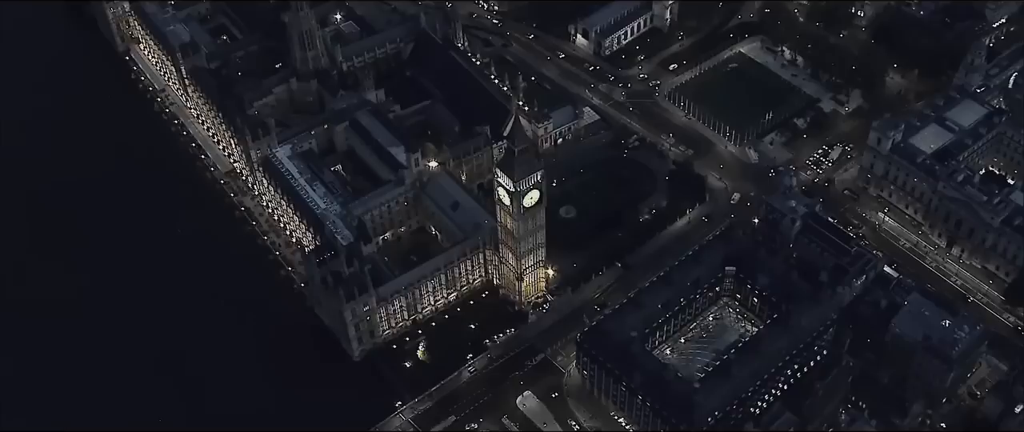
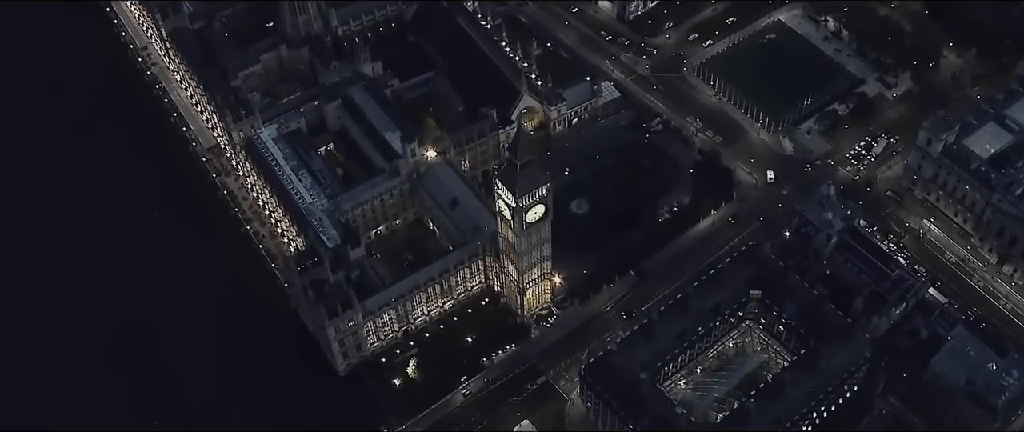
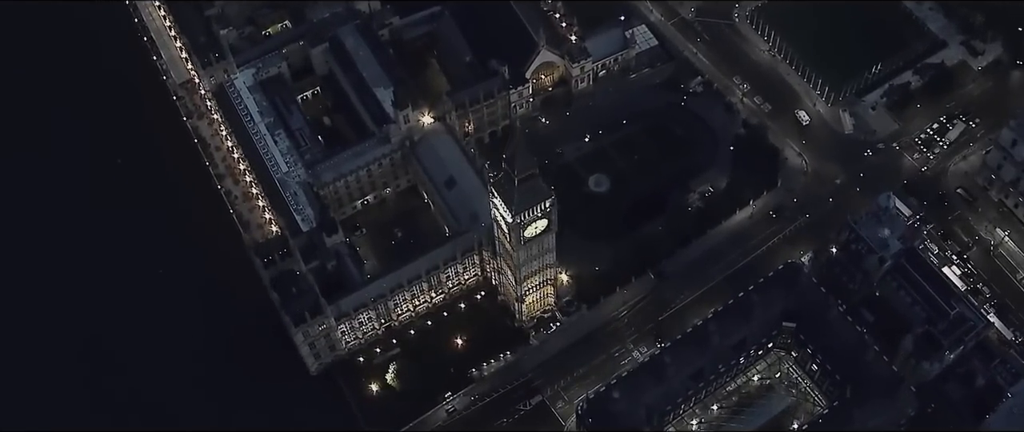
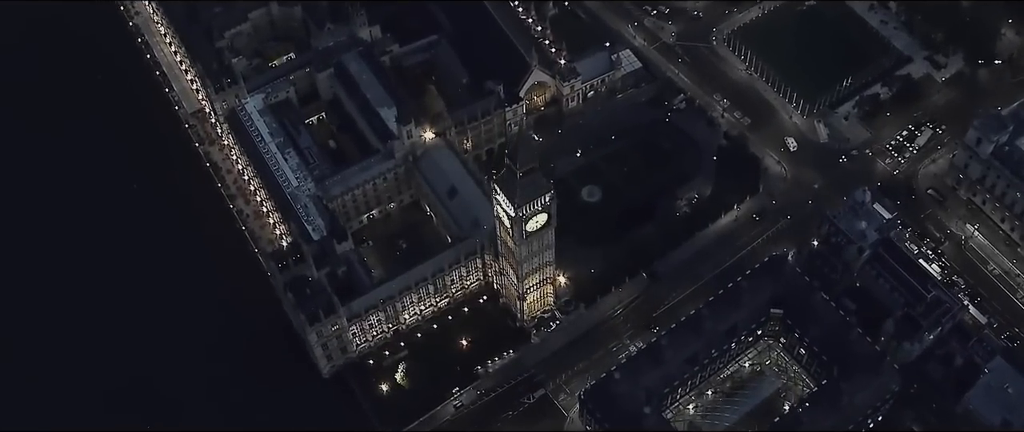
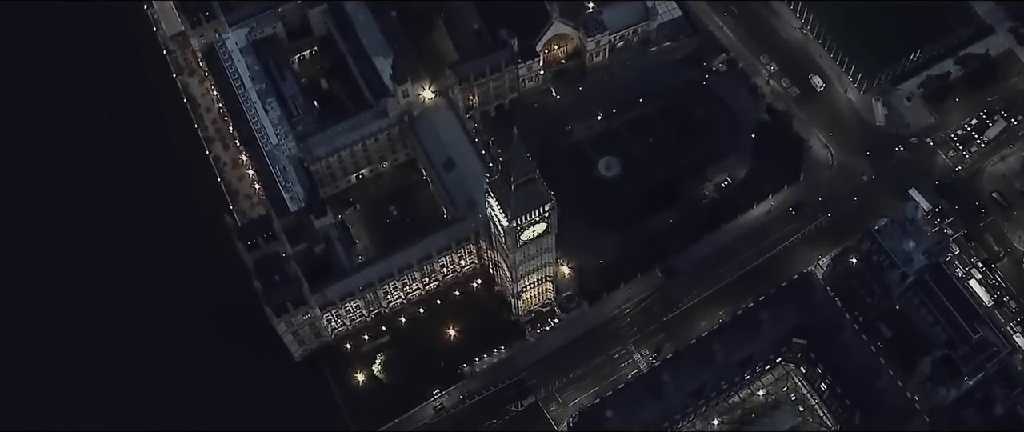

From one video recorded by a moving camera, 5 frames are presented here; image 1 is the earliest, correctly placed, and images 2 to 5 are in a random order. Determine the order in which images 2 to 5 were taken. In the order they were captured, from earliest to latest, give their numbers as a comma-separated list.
2, 4, 3, 5
